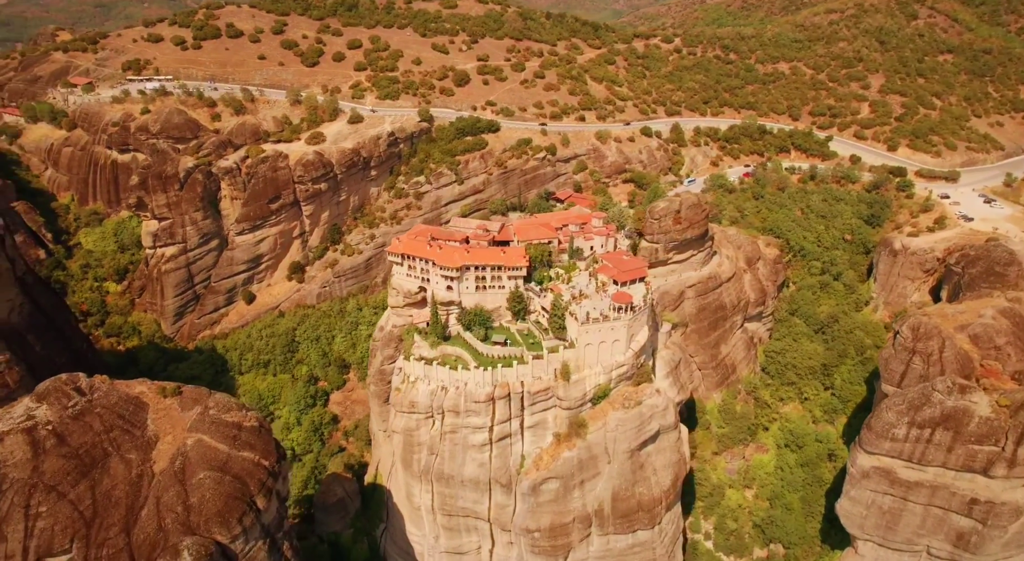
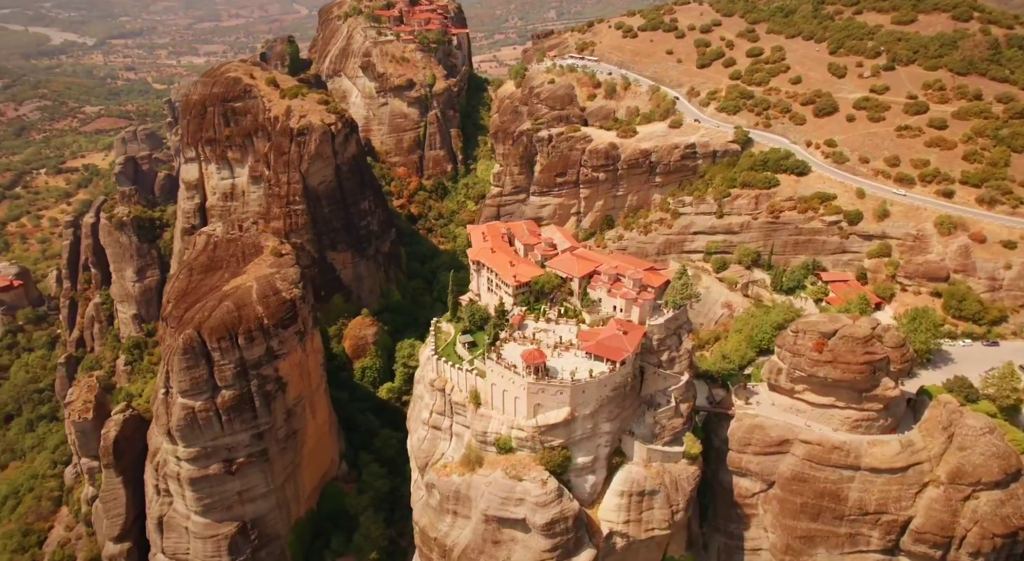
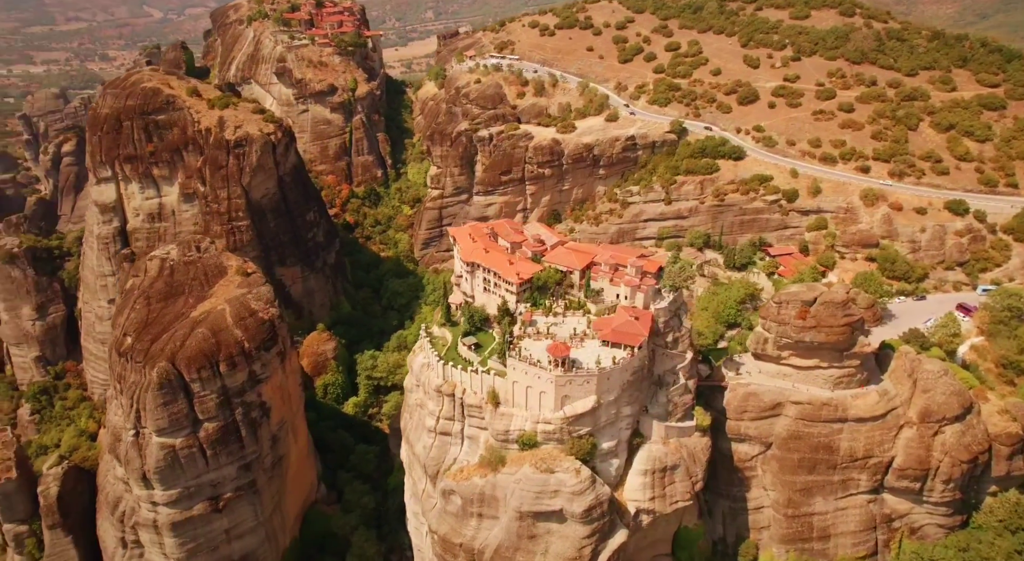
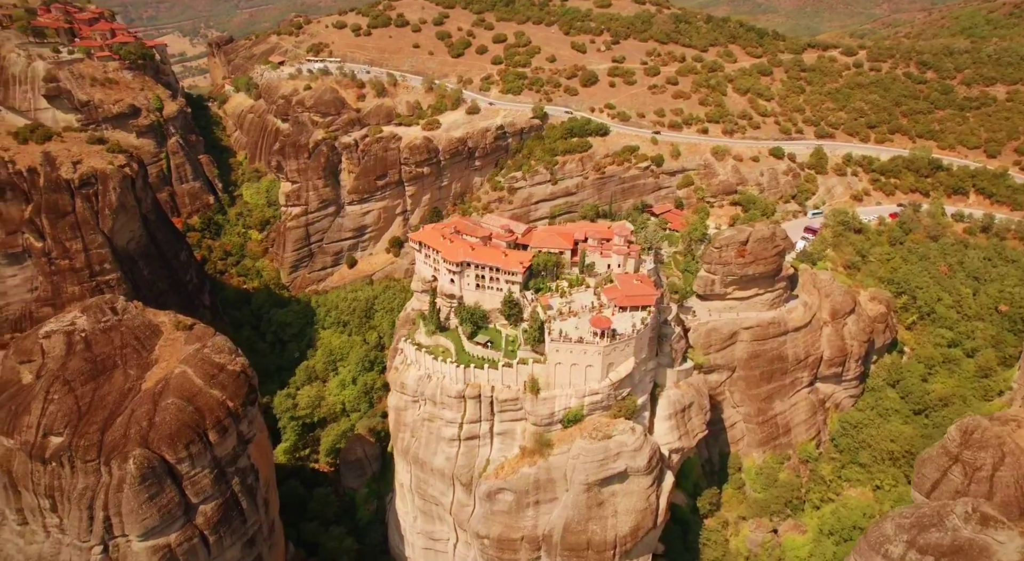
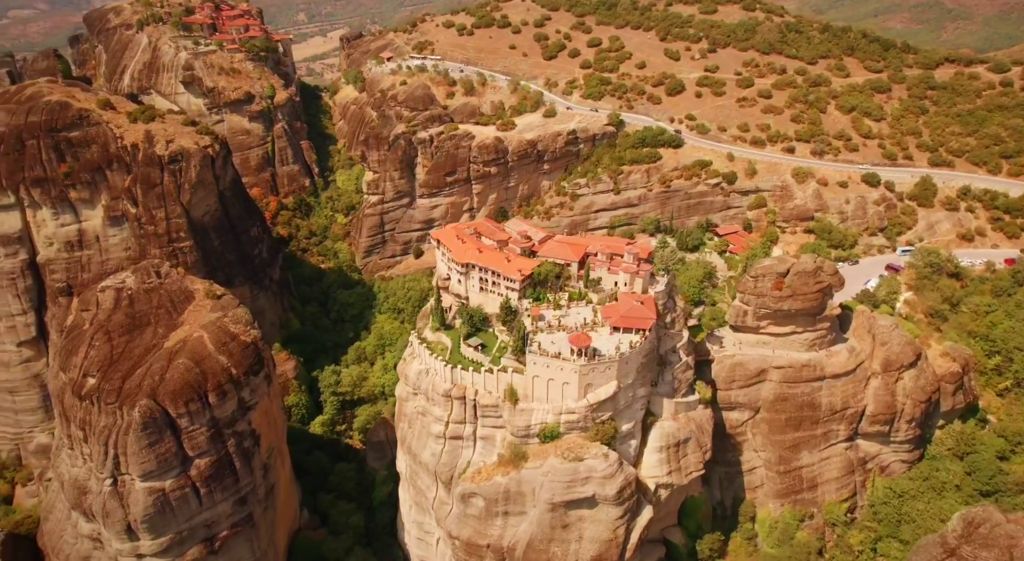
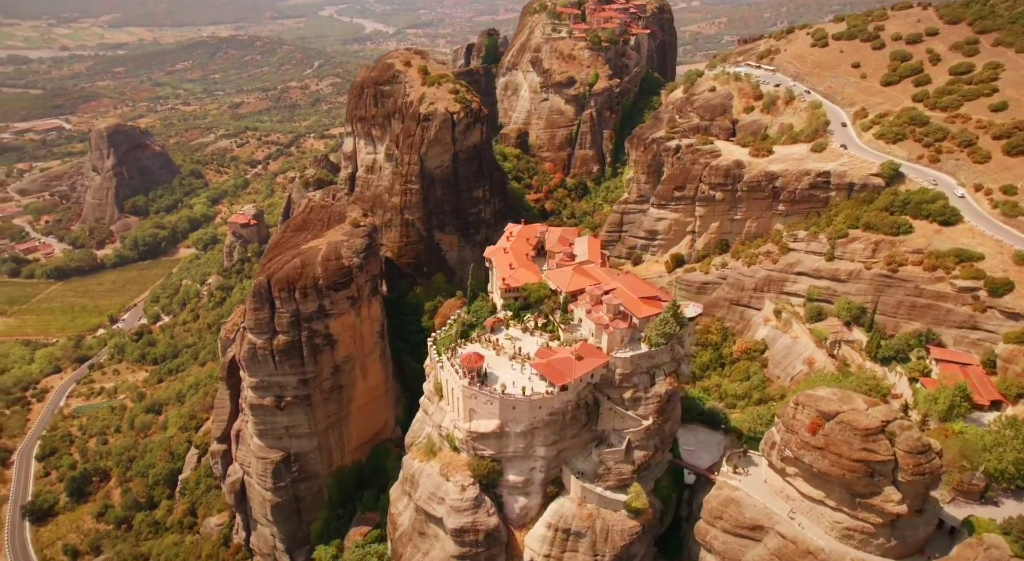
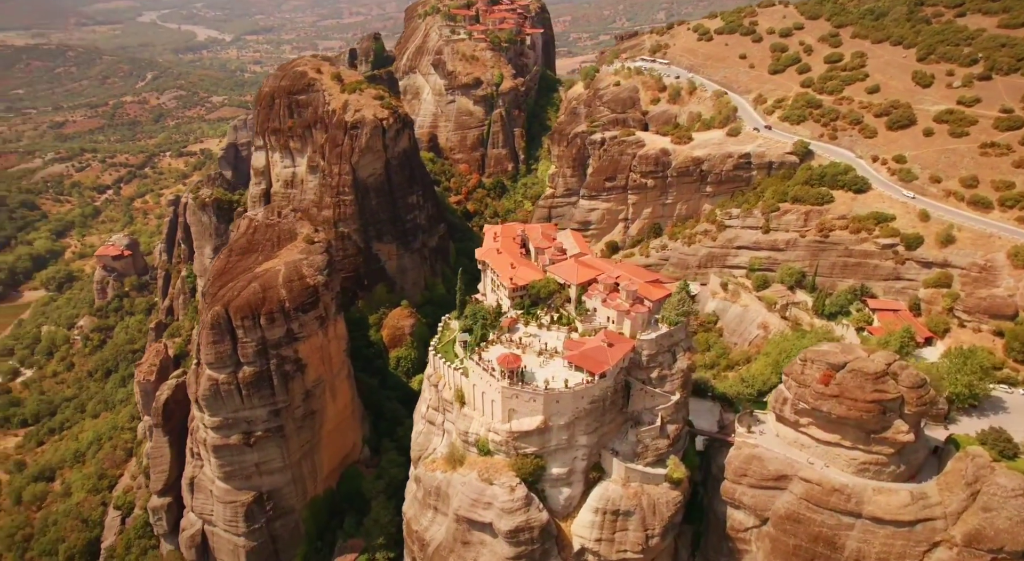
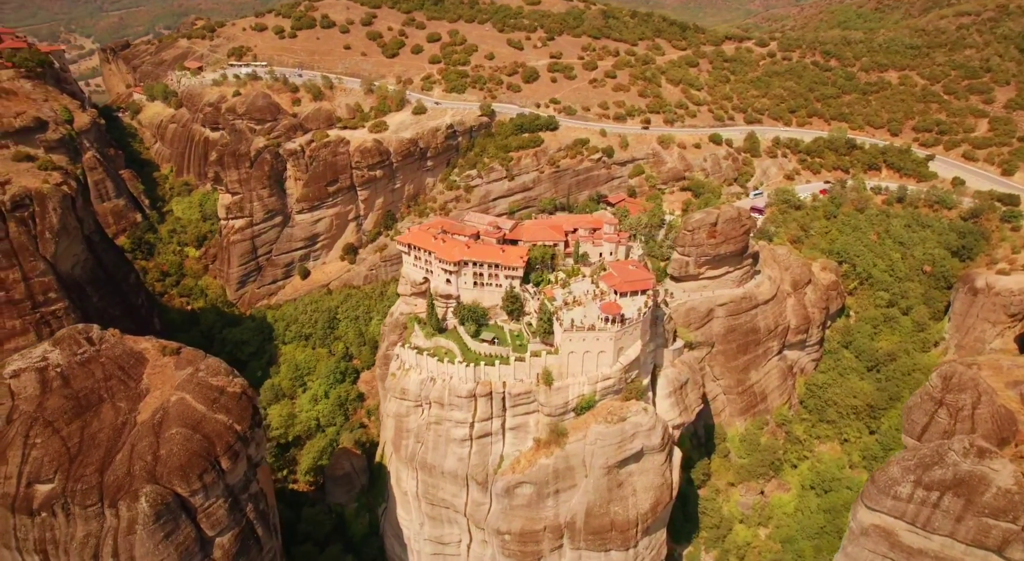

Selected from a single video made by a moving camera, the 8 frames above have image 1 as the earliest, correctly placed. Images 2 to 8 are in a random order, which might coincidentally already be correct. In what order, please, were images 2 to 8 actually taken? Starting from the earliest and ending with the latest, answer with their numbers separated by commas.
8, 4, 5, 3, 2, 7, 6
